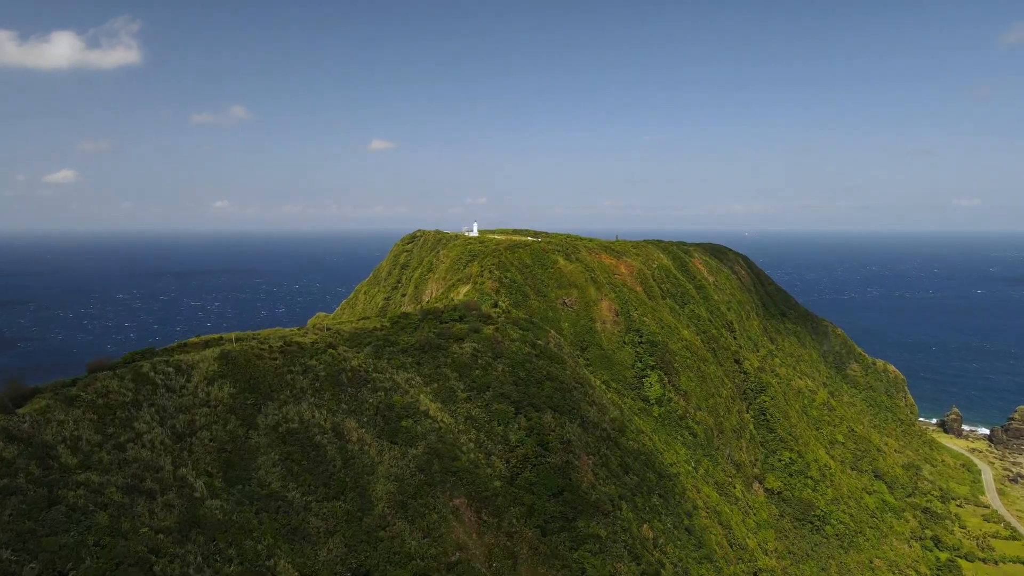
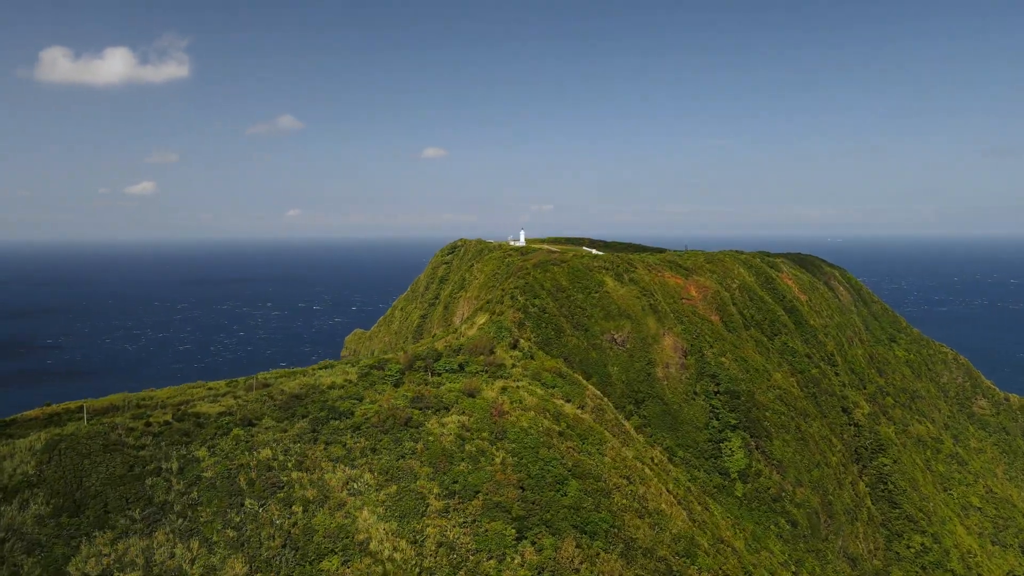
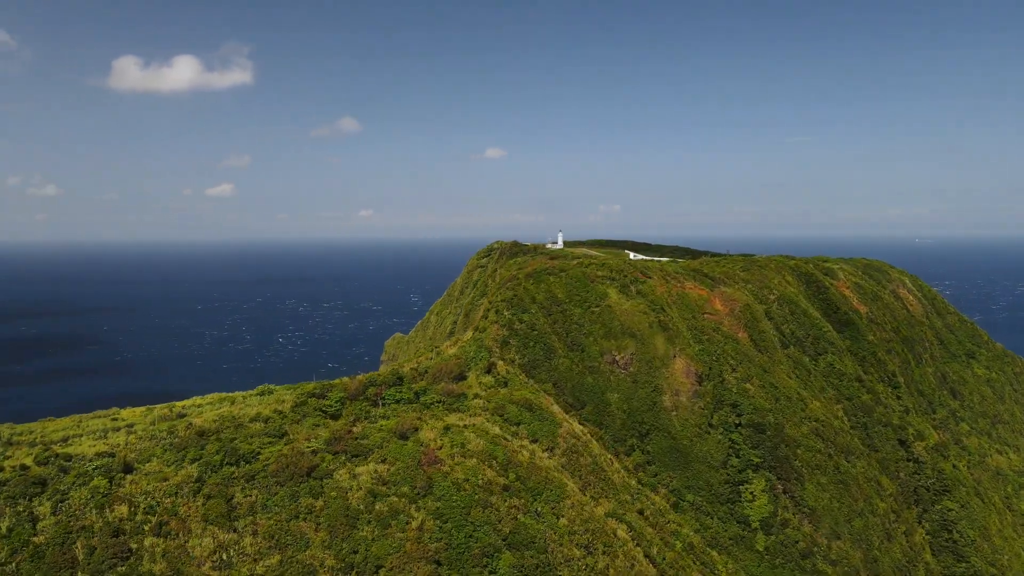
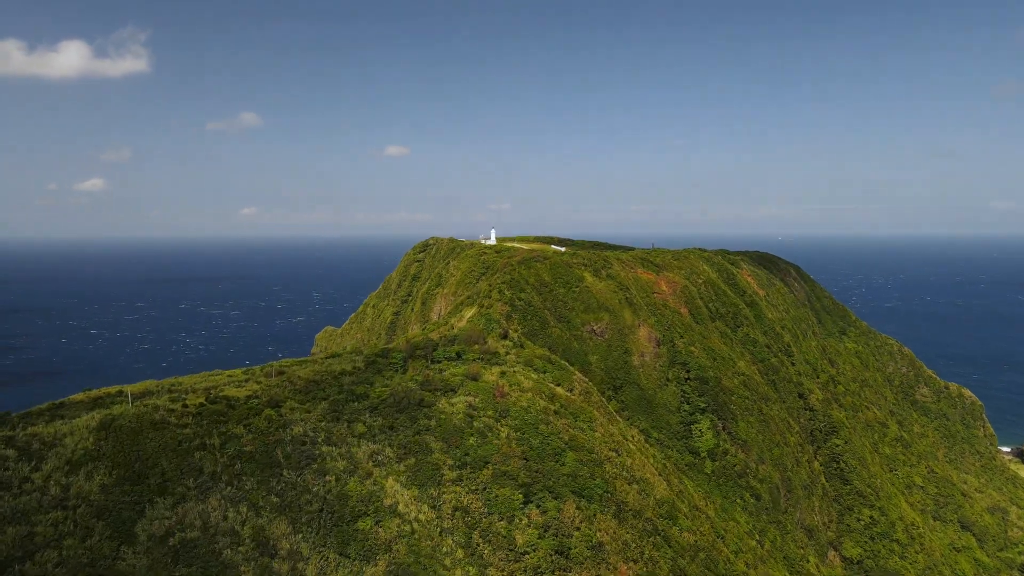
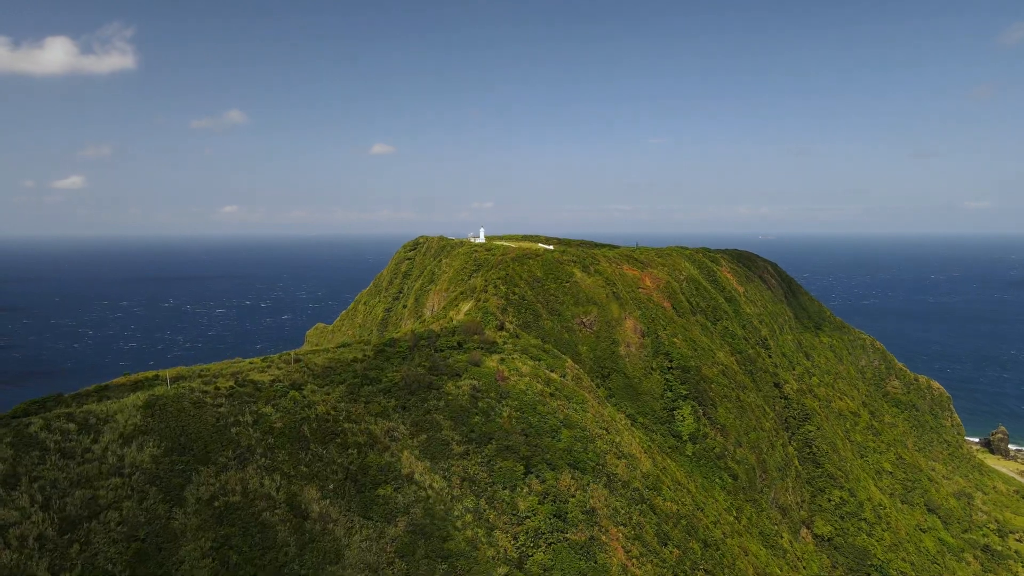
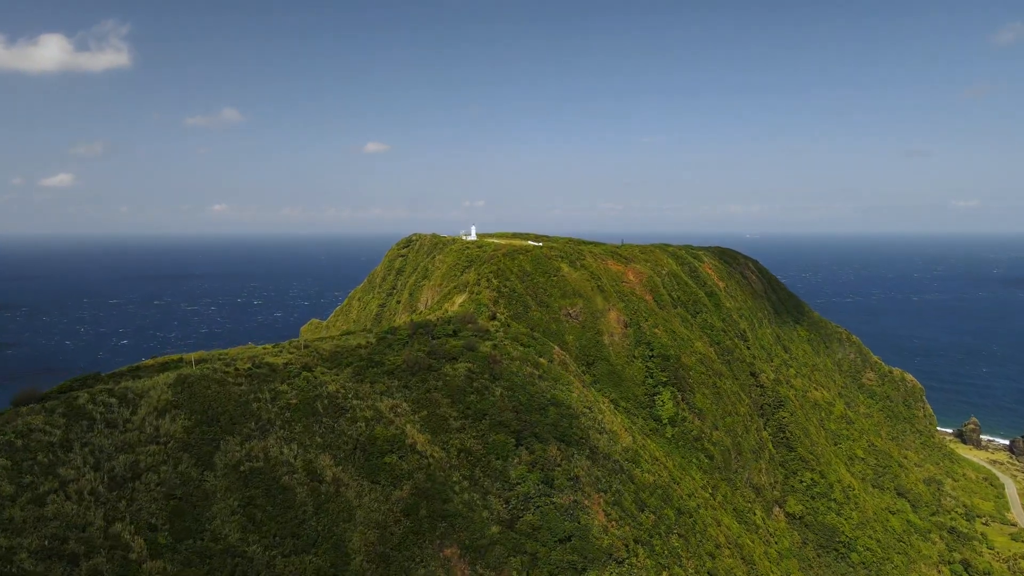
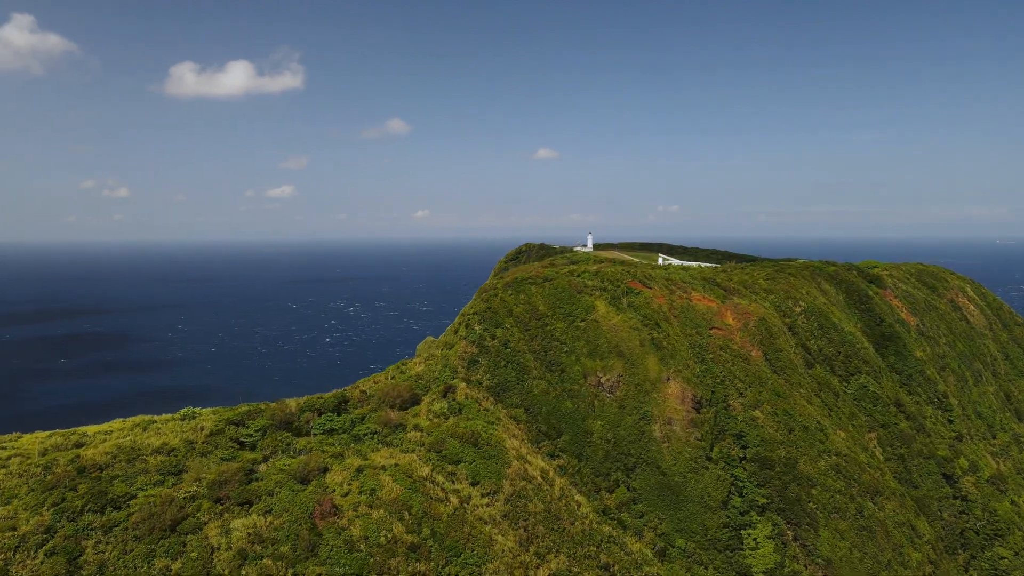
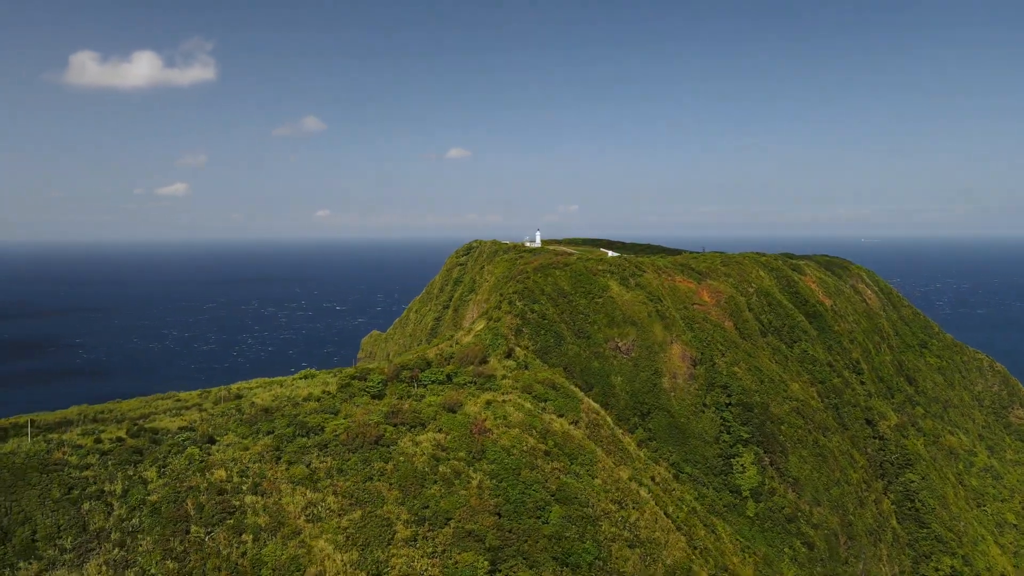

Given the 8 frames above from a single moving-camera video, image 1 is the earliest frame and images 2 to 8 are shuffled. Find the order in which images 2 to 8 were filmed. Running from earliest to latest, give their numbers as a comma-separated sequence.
6, 5, 4, 2, 8, 3, 7
